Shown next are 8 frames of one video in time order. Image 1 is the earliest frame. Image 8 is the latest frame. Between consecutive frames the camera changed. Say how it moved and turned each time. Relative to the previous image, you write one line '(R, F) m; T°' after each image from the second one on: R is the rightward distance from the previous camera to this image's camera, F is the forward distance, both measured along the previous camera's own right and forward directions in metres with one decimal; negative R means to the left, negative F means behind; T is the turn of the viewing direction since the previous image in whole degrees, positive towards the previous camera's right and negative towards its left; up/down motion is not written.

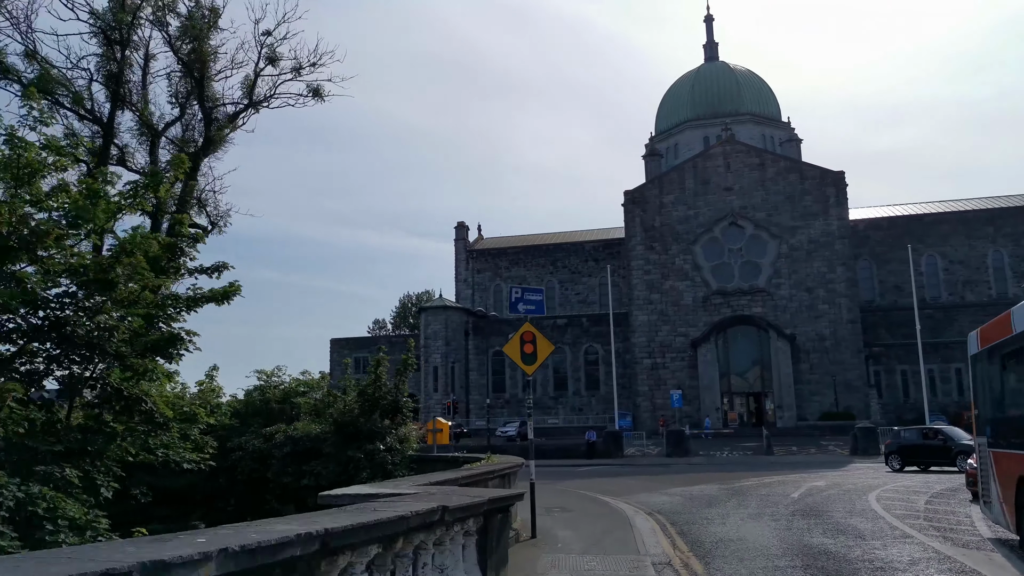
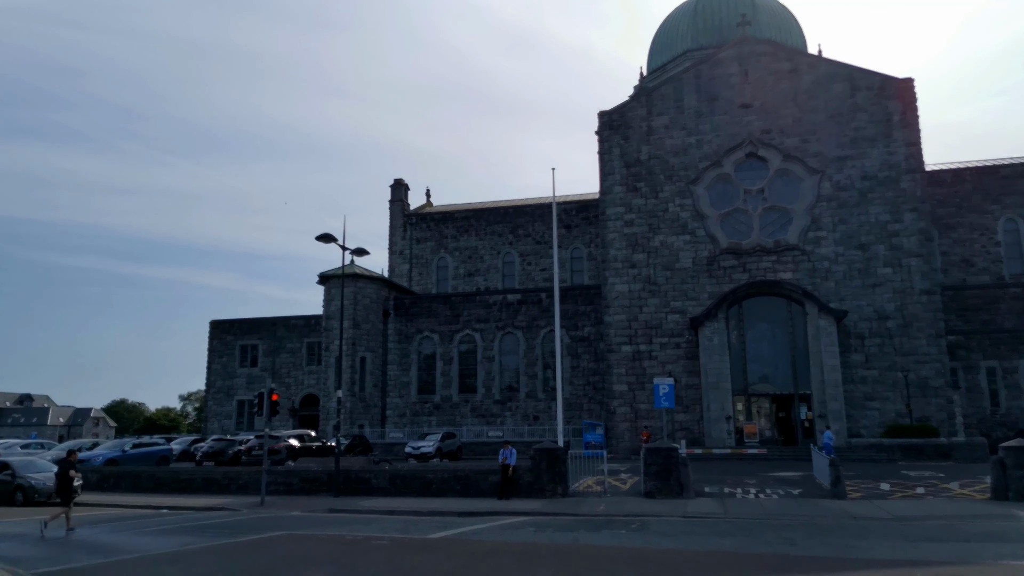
(+3.6, +15.9) m; 0°
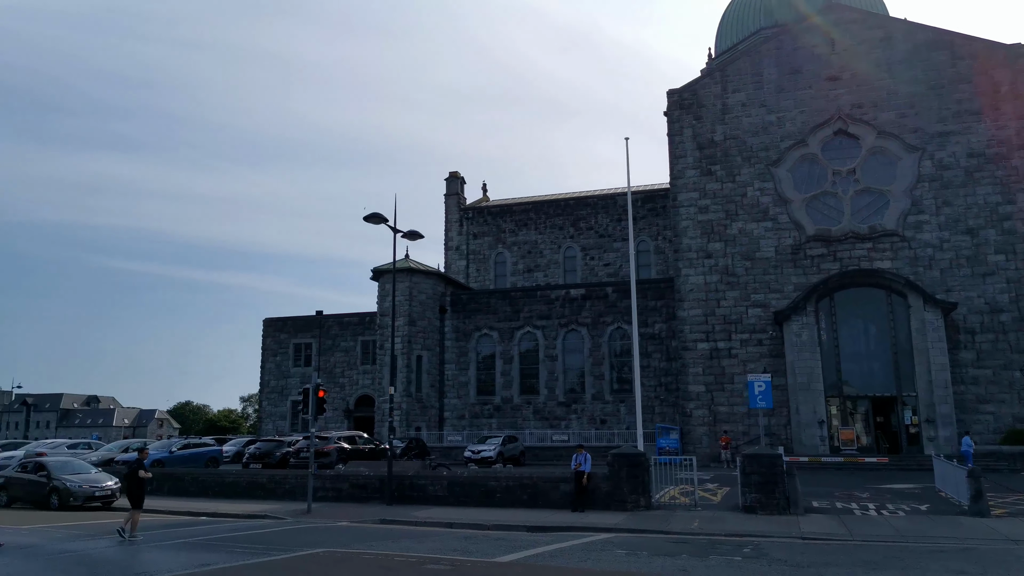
(-0.4, +2.4) m; -4°
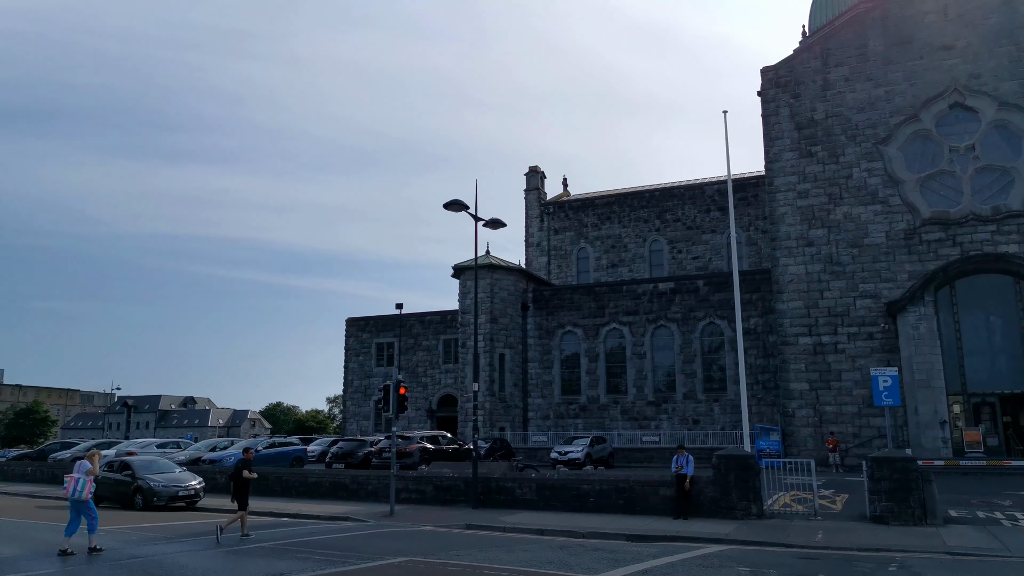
(-0.3, +1.3) m; -6°
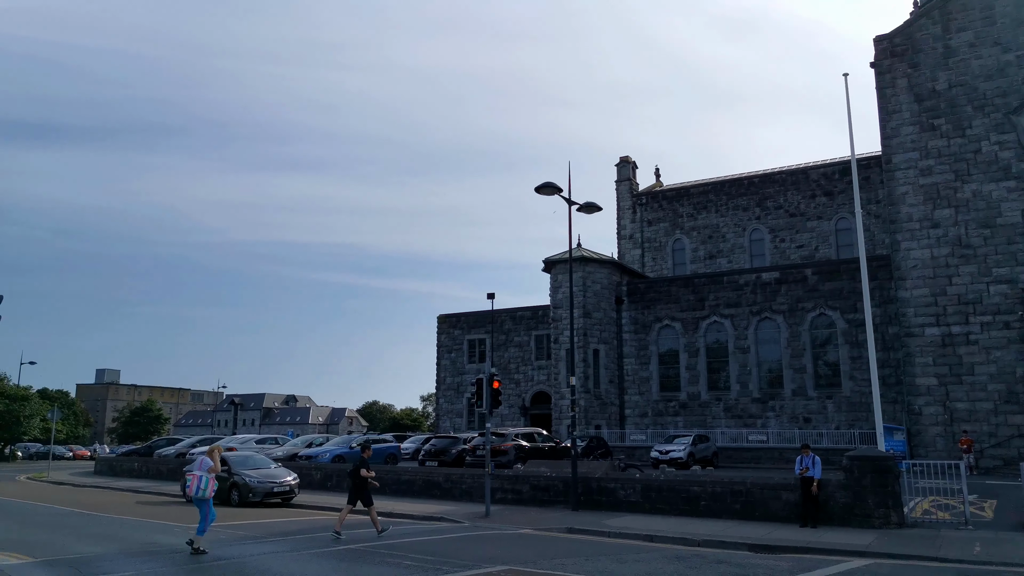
(-0.2, +1.1) m; -7°
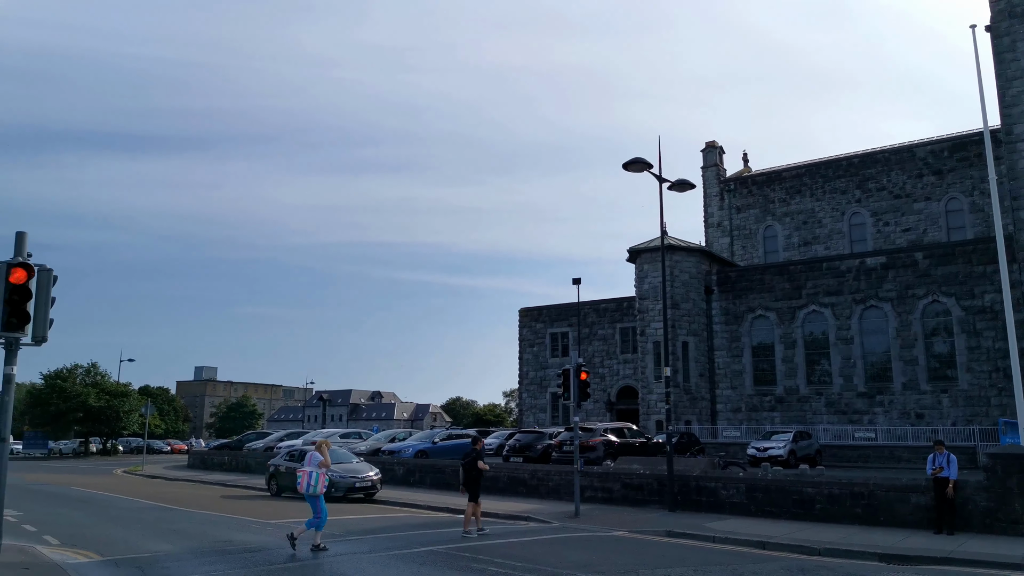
(-0.1, +1.0) m; -6°
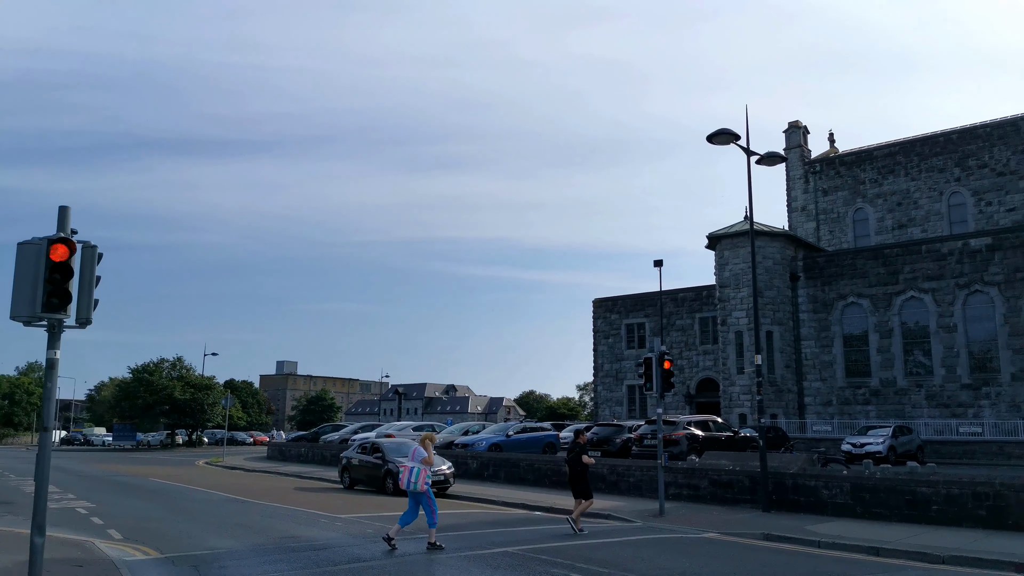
(-0.1, +0.9) m; -5°
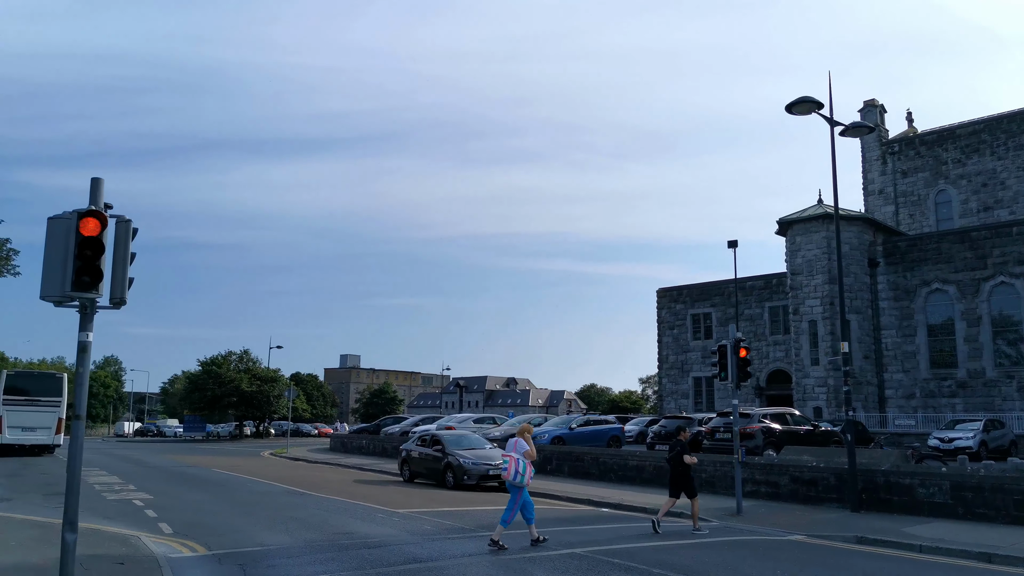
(-0.1, +0.8) m; -4°
